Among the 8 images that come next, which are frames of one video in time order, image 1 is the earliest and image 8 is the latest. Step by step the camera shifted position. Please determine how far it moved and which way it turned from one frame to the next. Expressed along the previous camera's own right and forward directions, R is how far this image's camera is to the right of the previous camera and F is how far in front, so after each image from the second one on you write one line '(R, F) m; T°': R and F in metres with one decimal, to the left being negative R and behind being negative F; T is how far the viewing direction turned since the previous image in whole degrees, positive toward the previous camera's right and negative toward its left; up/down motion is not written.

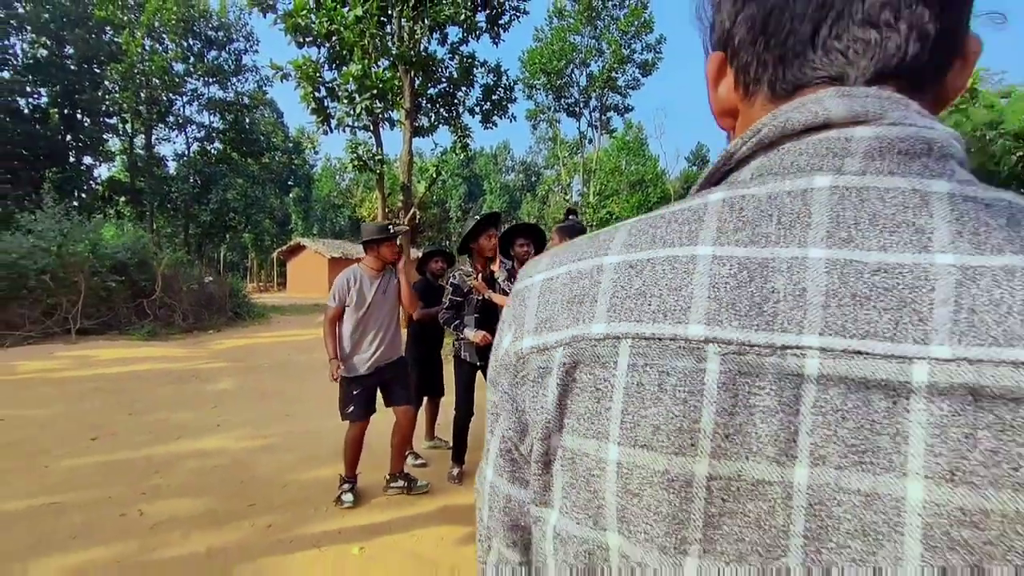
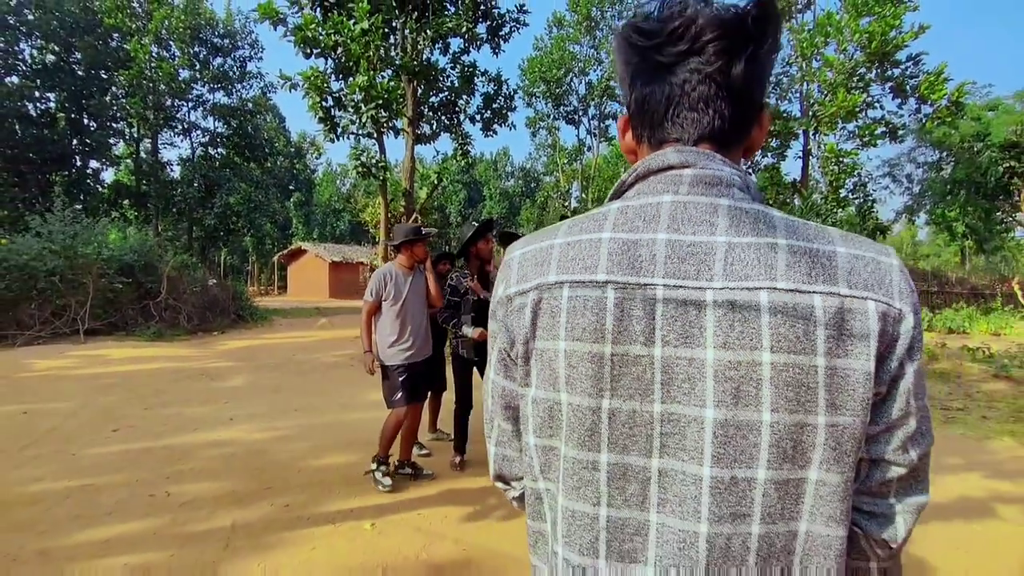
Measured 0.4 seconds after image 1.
(0.0, -0.4) m; 0°
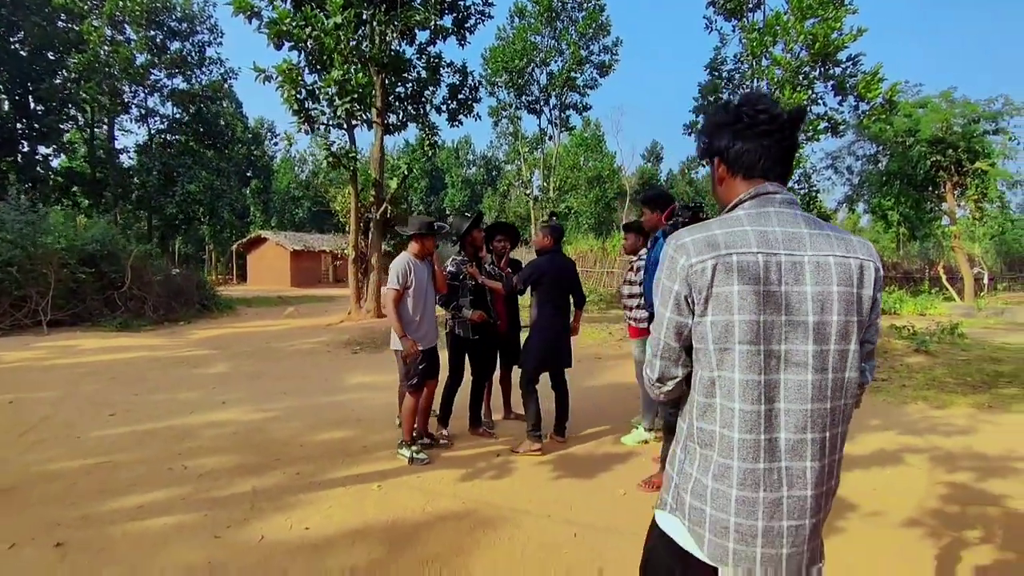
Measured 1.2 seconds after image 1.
(-0.2, -0.5) m; +4°
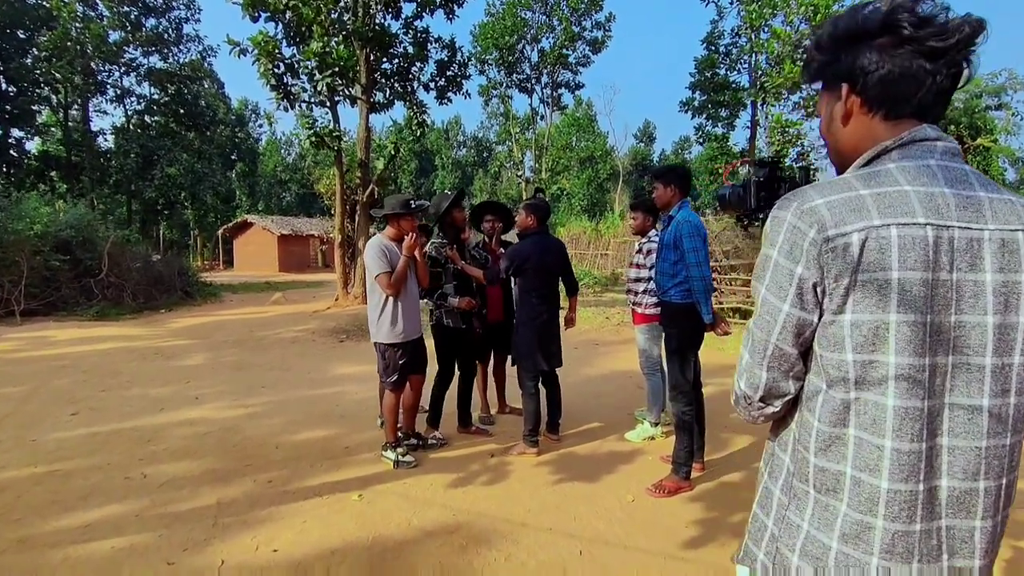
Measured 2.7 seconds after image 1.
(0.0, +0.5) m; +1°
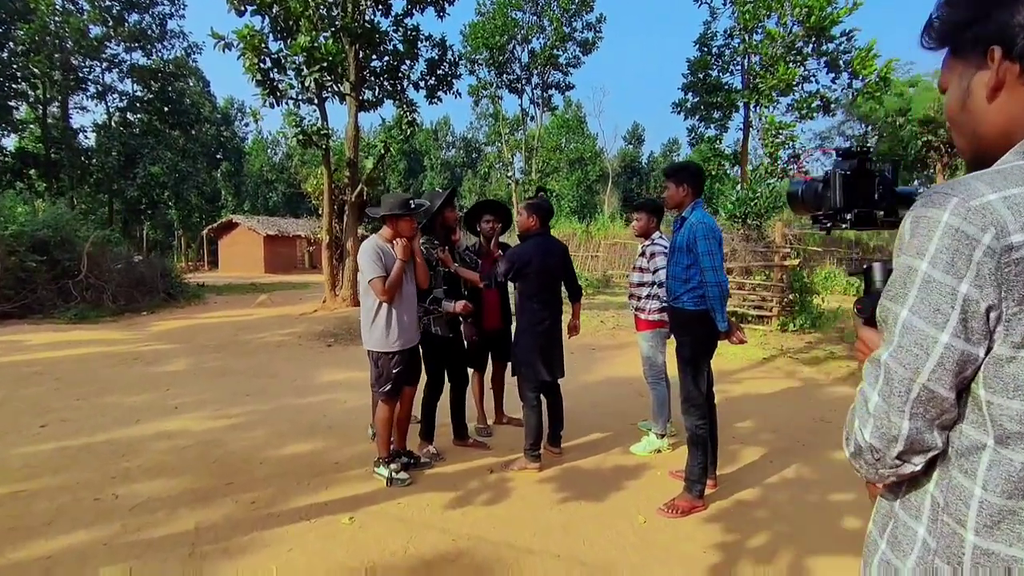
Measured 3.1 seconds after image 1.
(-0.1, +0.3) m; +1°
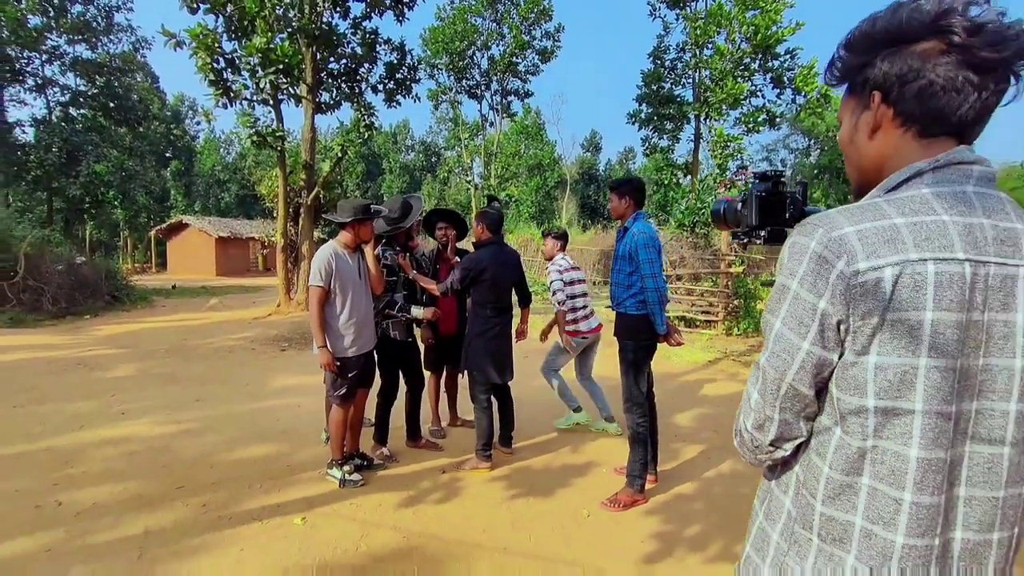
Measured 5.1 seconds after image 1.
(0.0, -0.2) m; +4°
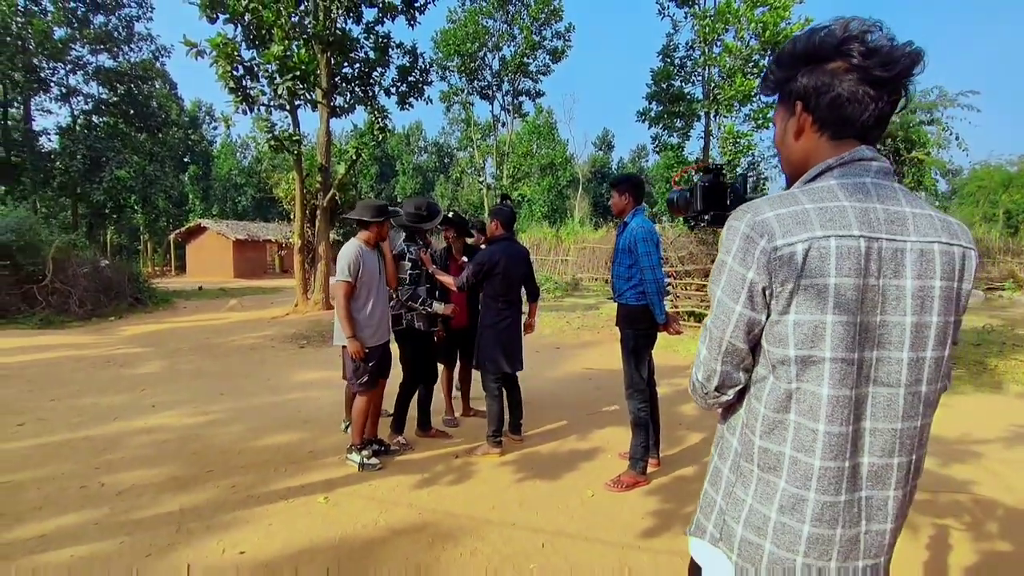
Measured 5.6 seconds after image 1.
(+0.1, -0.2) m; -1°
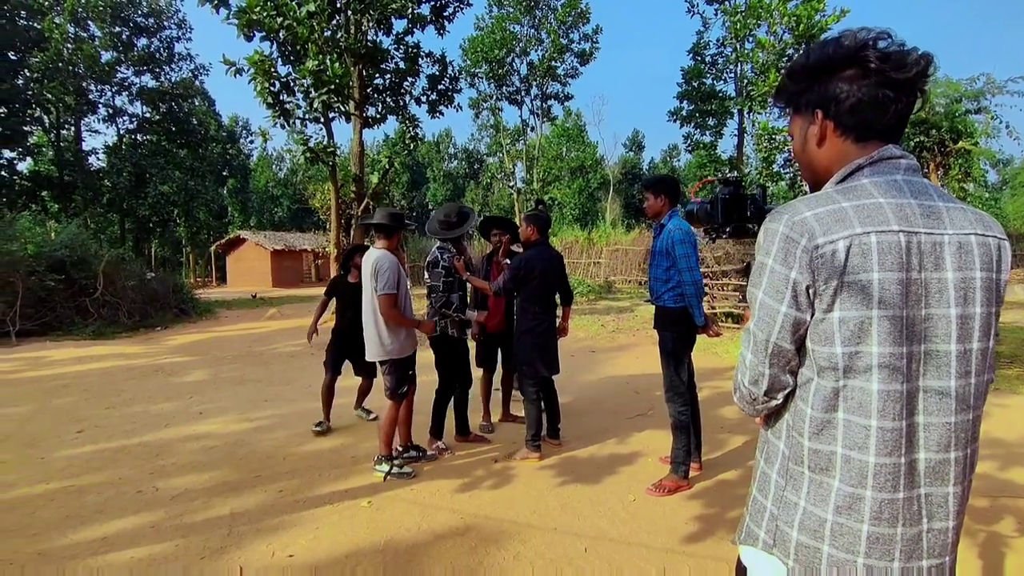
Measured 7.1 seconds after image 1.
(0.0, 0.0) m; -3°
